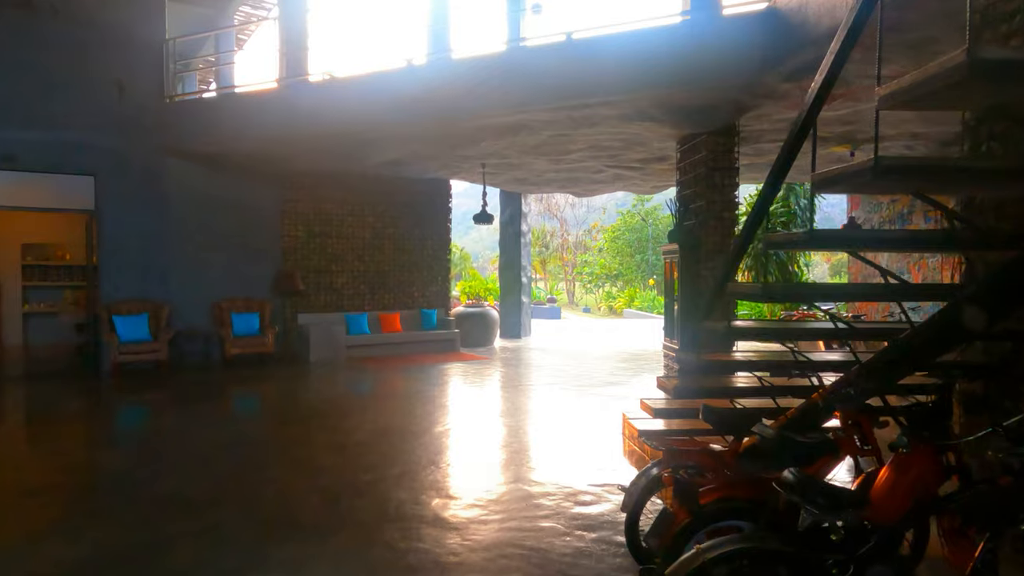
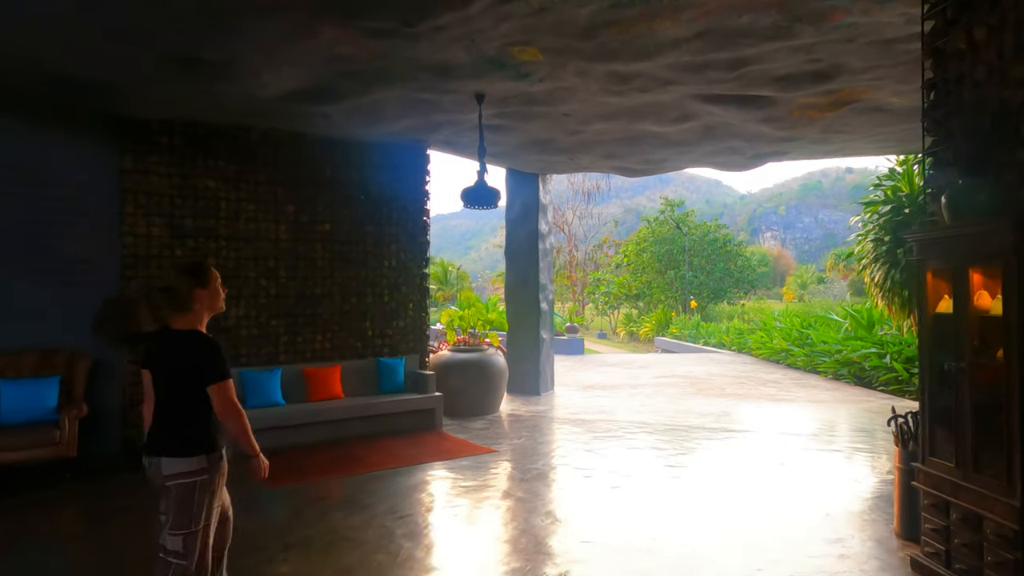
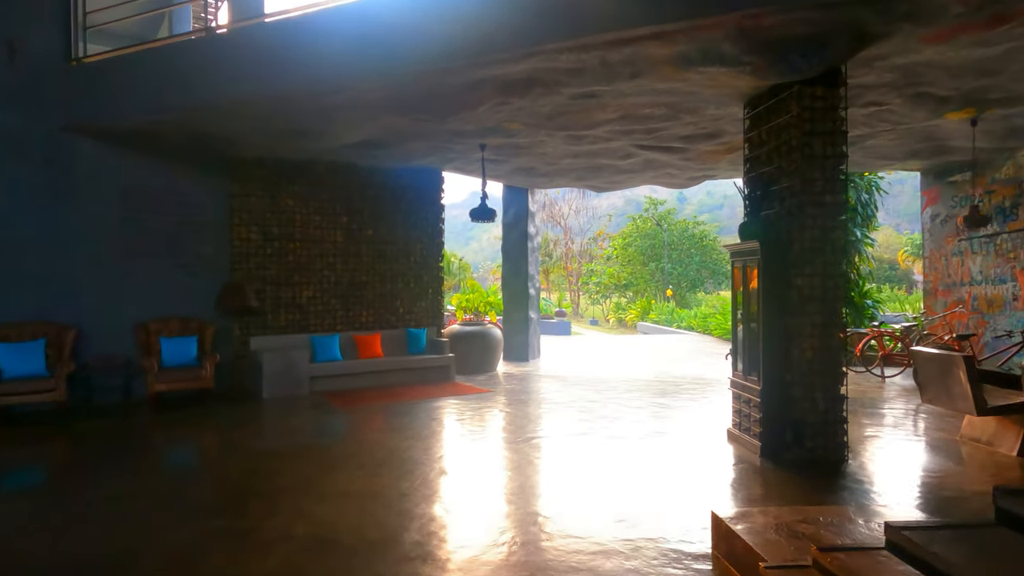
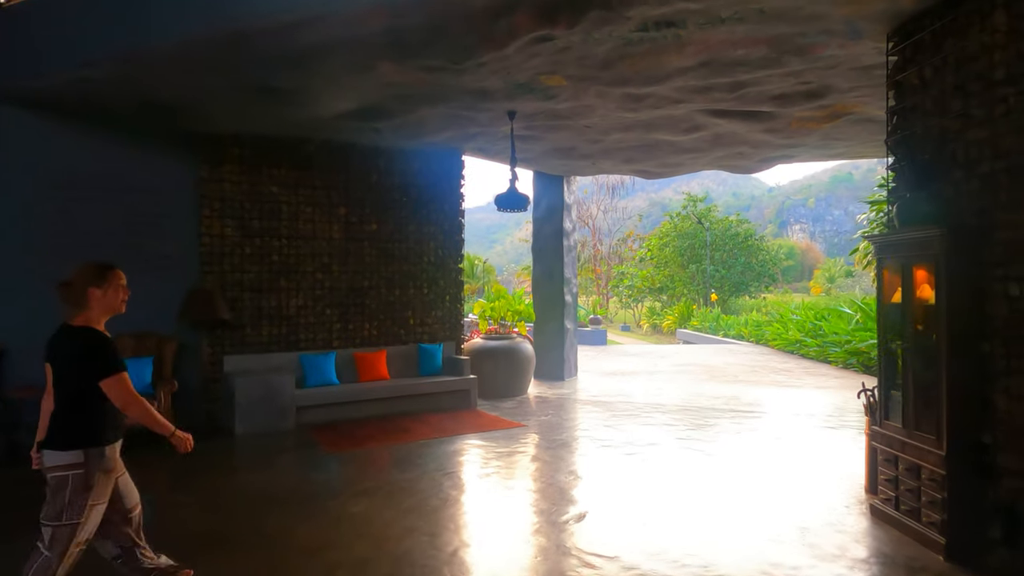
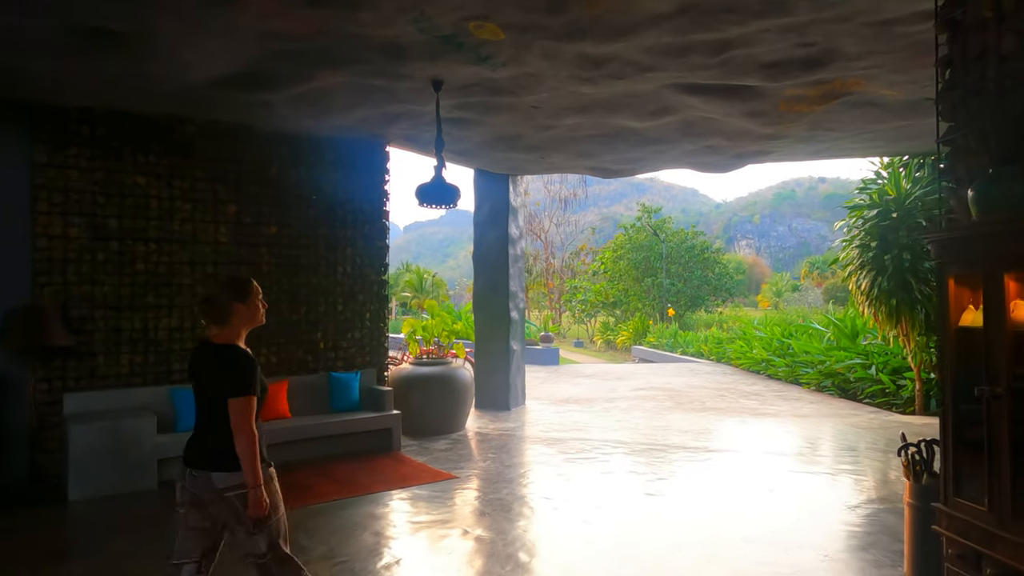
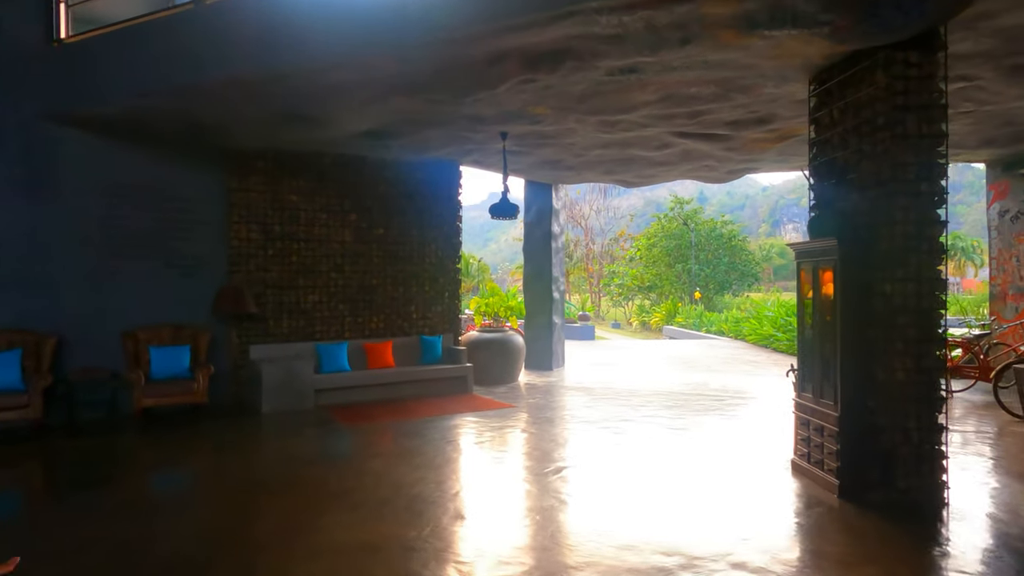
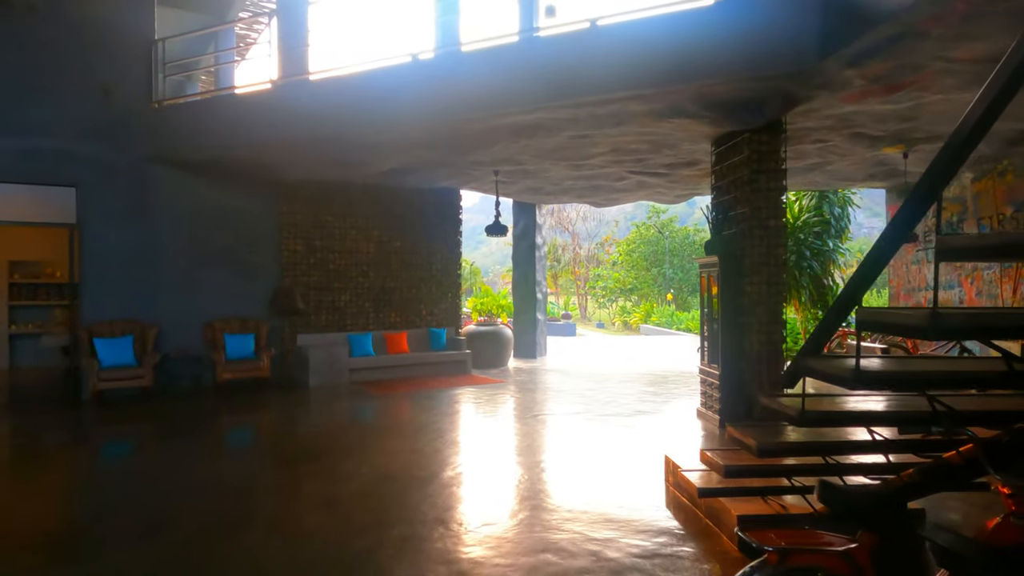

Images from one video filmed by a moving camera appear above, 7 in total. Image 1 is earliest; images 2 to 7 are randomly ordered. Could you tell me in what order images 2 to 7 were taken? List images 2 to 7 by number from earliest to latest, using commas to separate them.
7, 3, 6, 4, 2, 5
